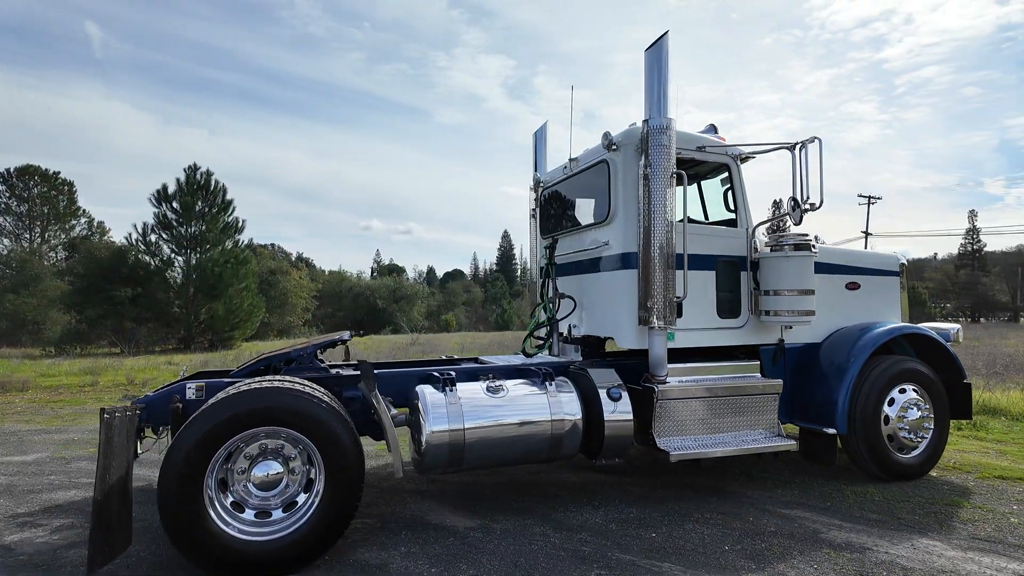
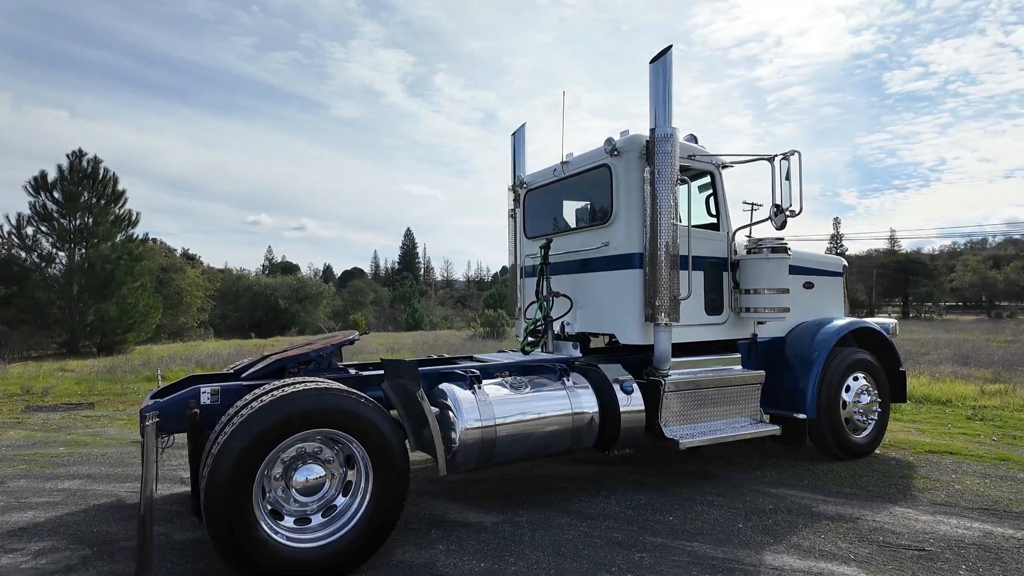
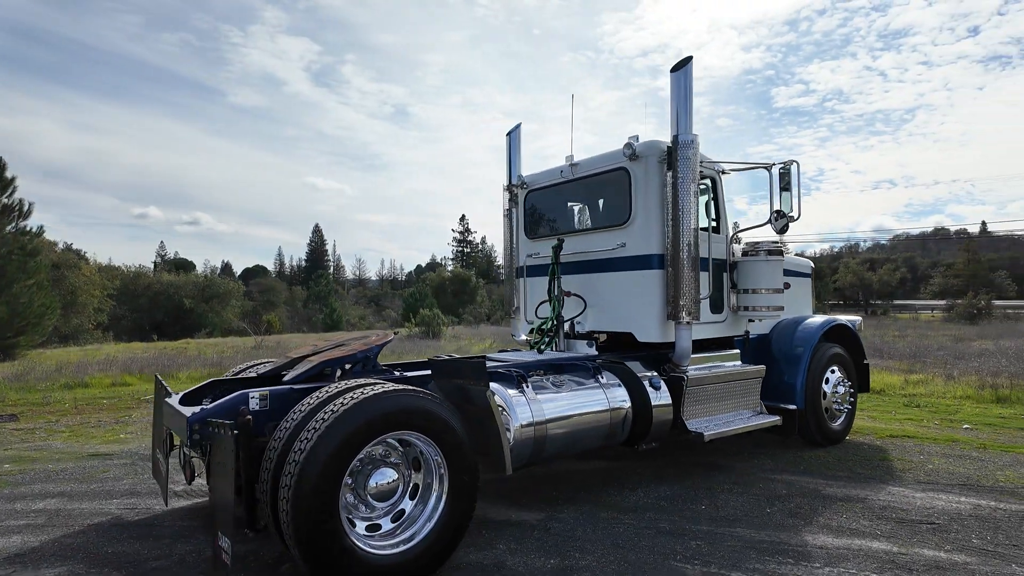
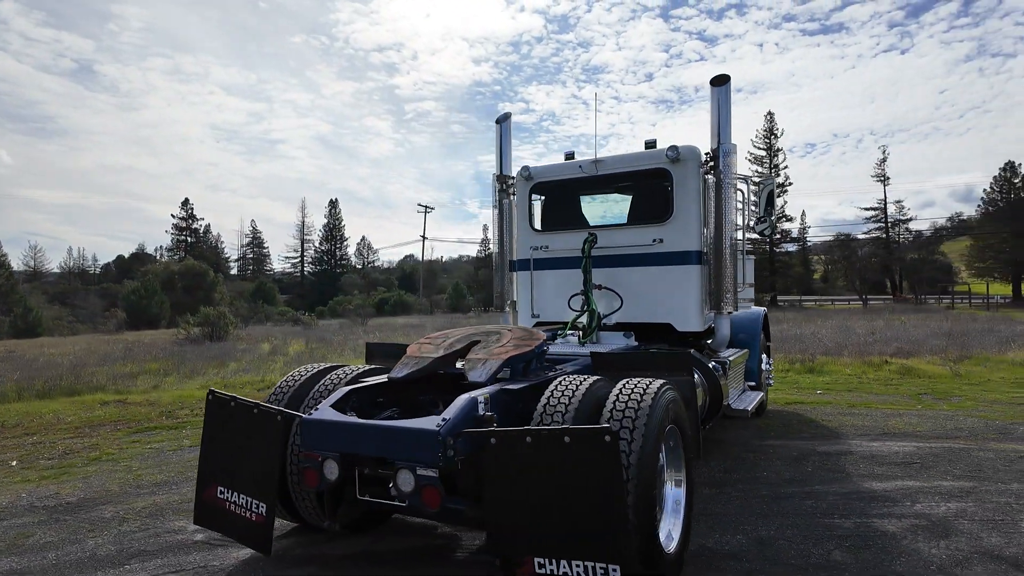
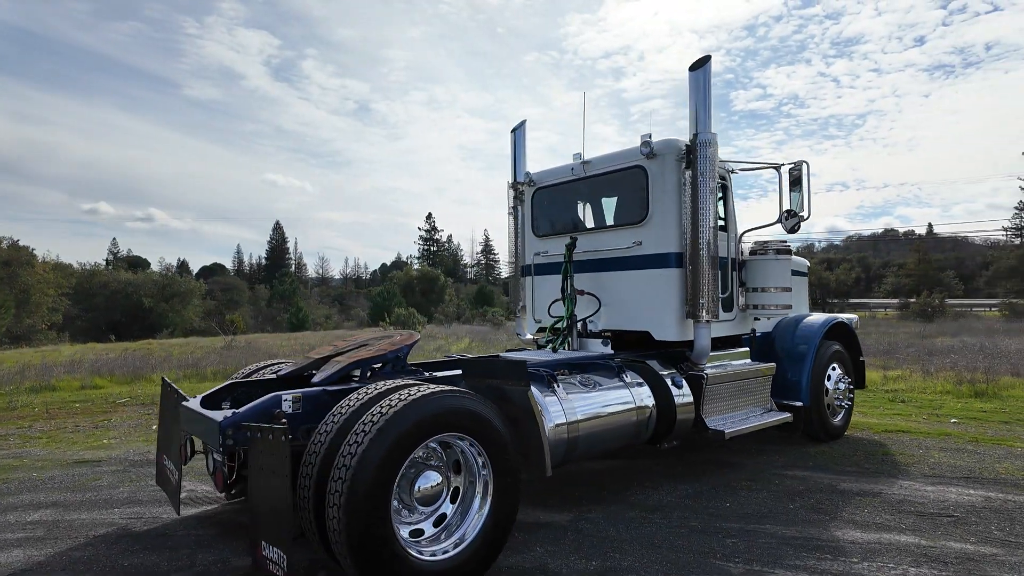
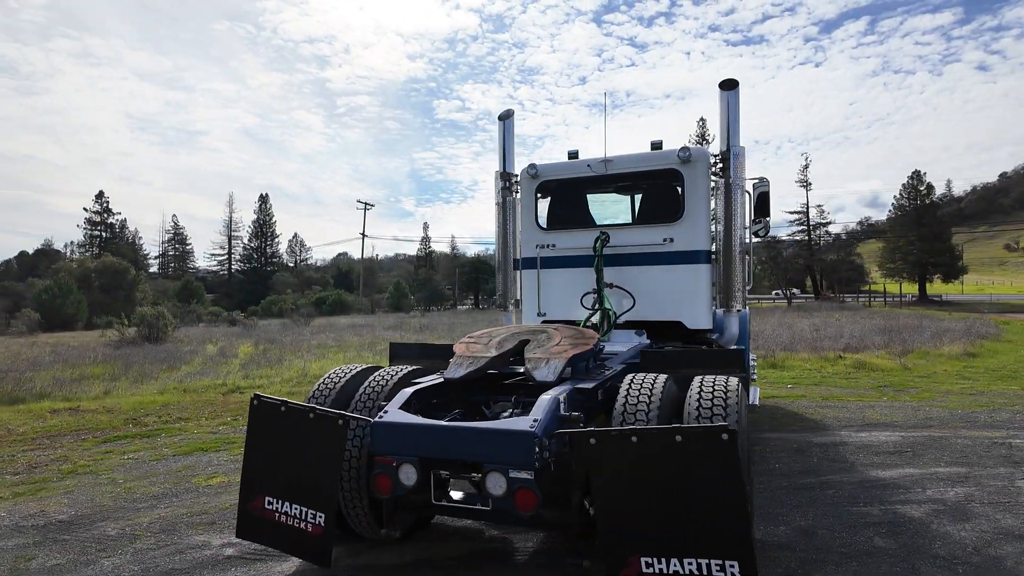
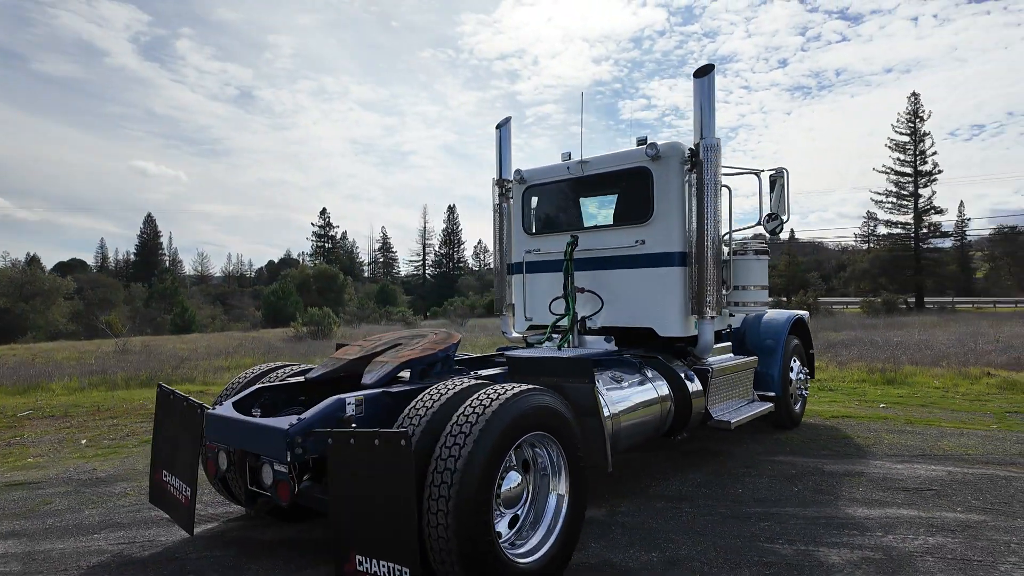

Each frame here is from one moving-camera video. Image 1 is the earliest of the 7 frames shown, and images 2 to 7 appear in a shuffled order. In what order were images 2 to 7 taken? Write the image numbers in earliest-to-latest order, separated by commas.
2, 3, 5, 7, 4, 6
